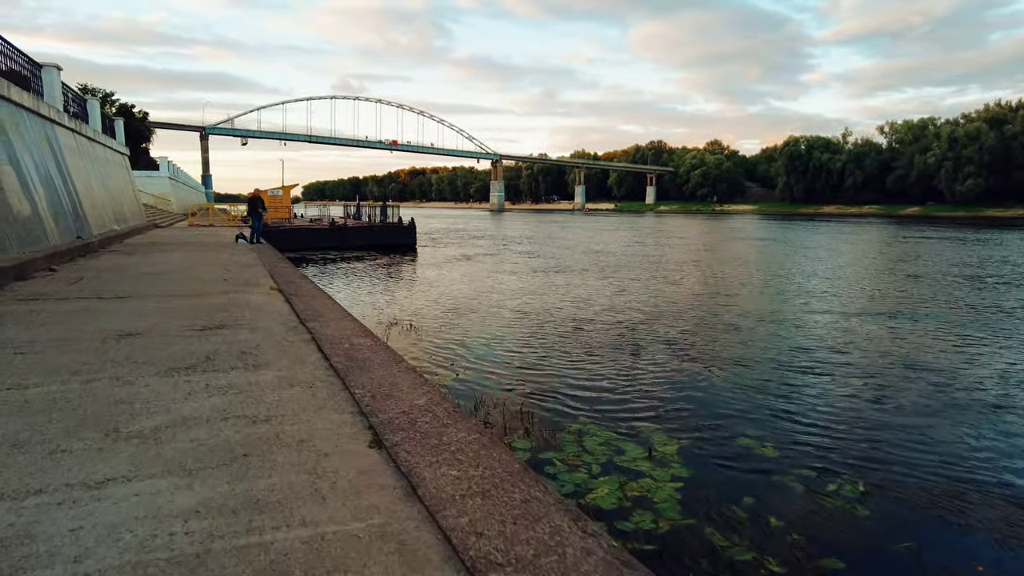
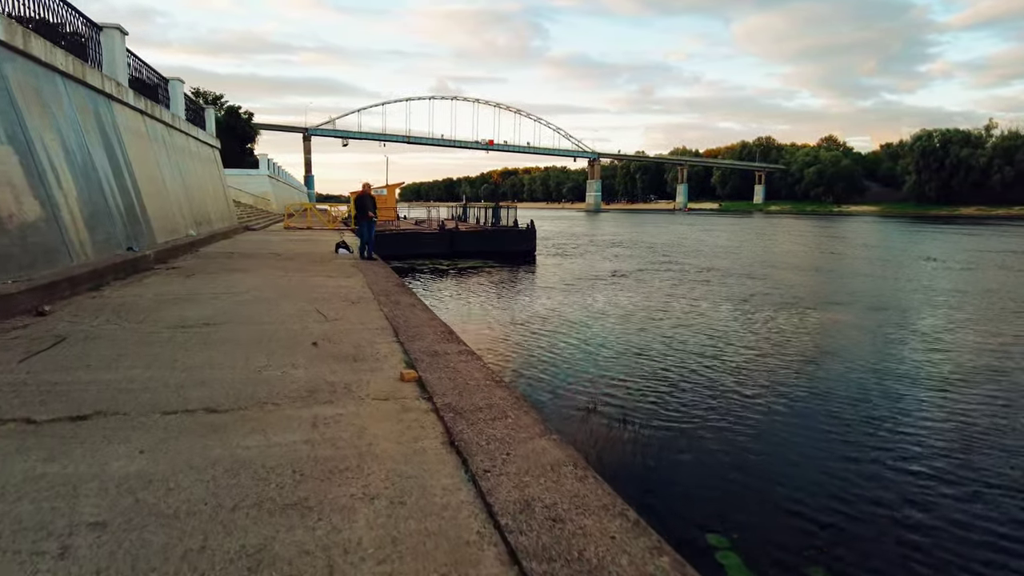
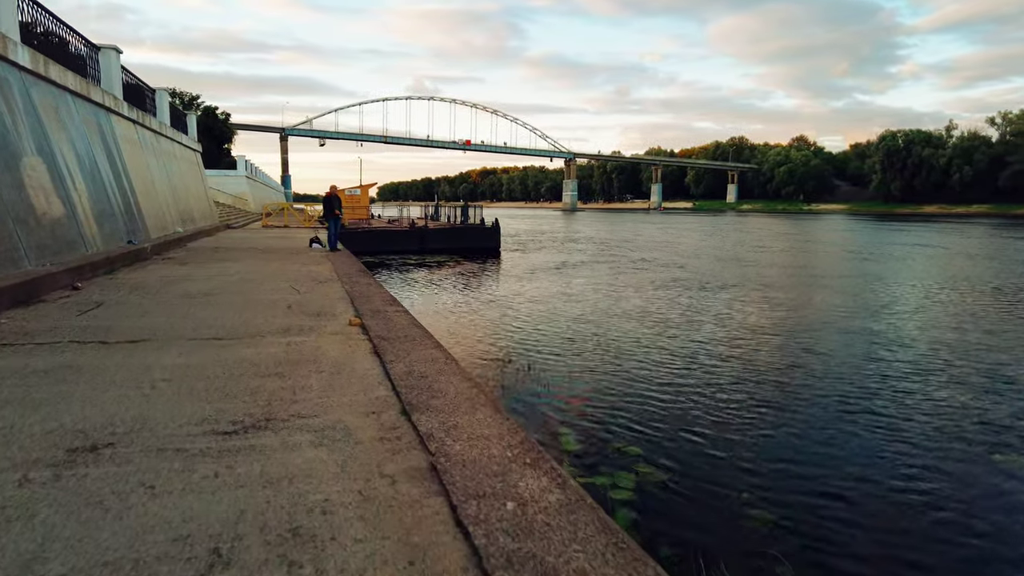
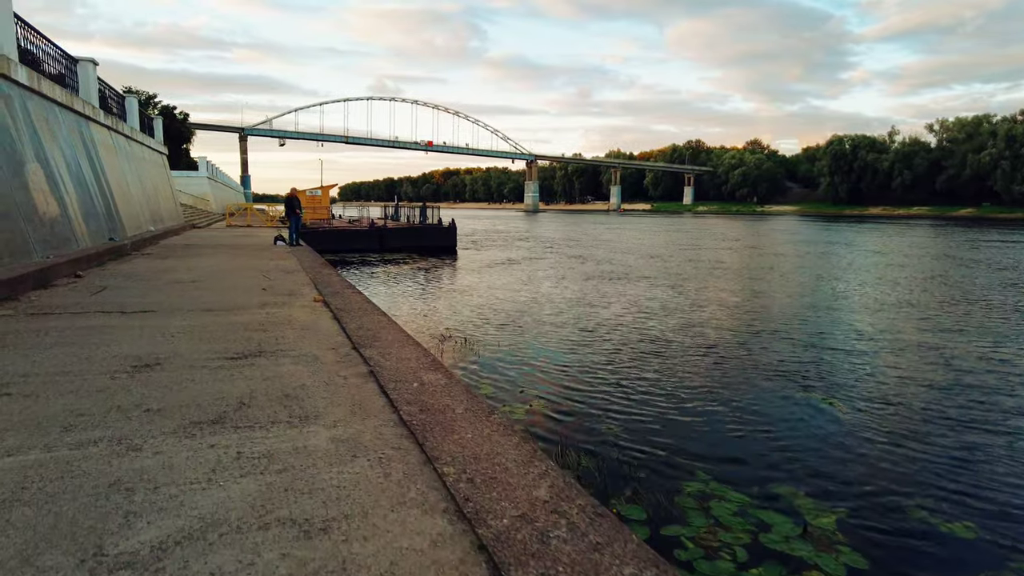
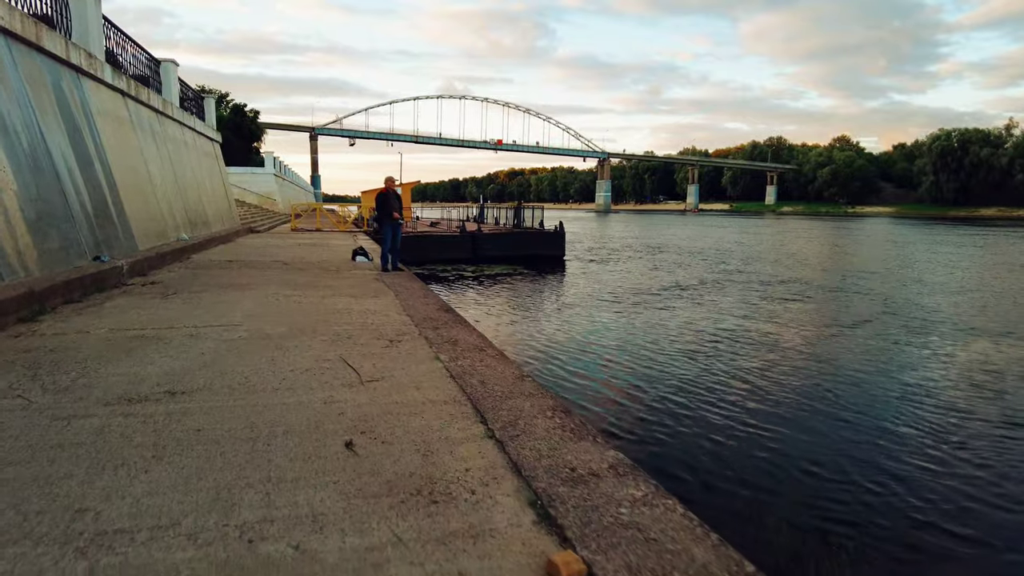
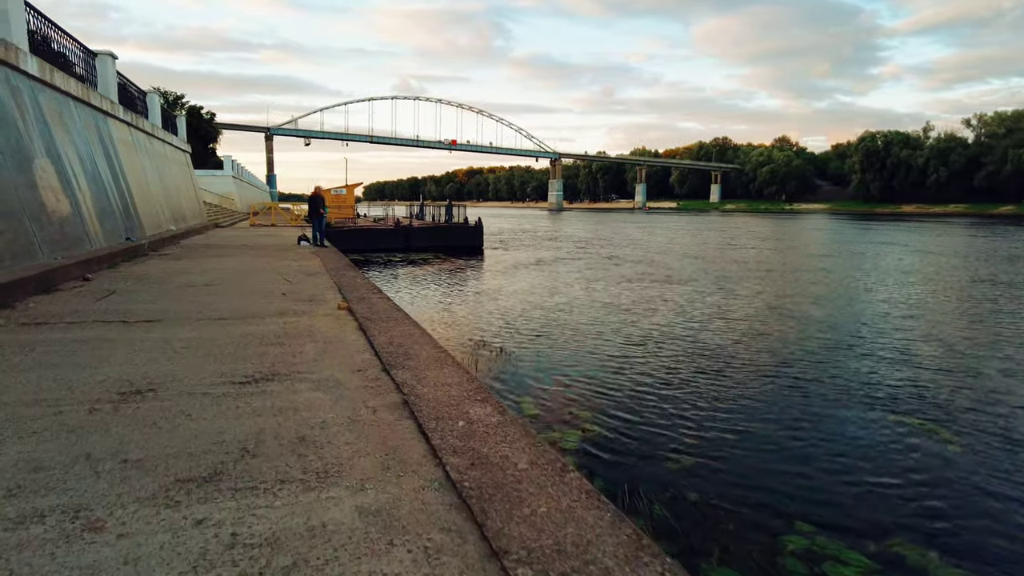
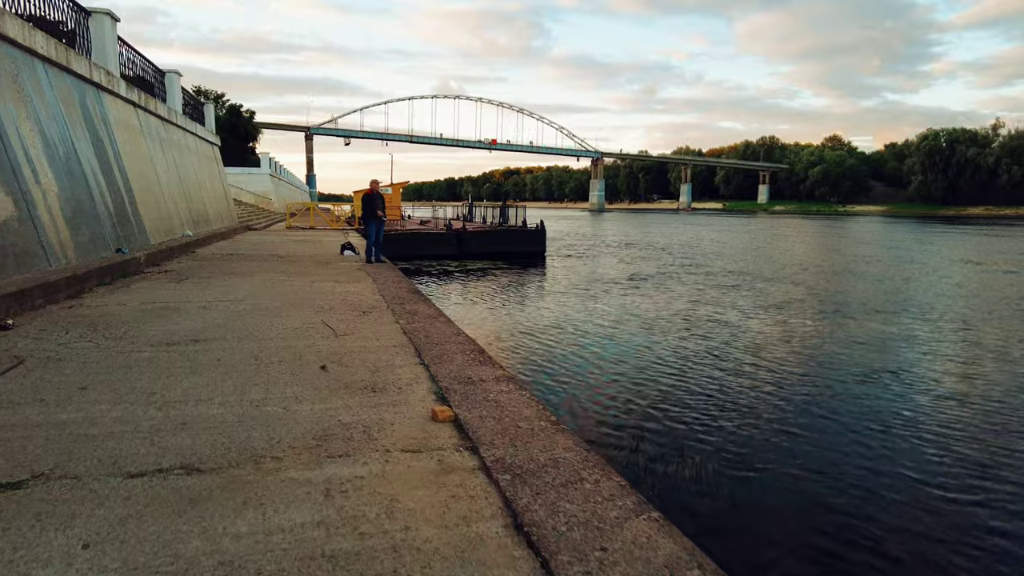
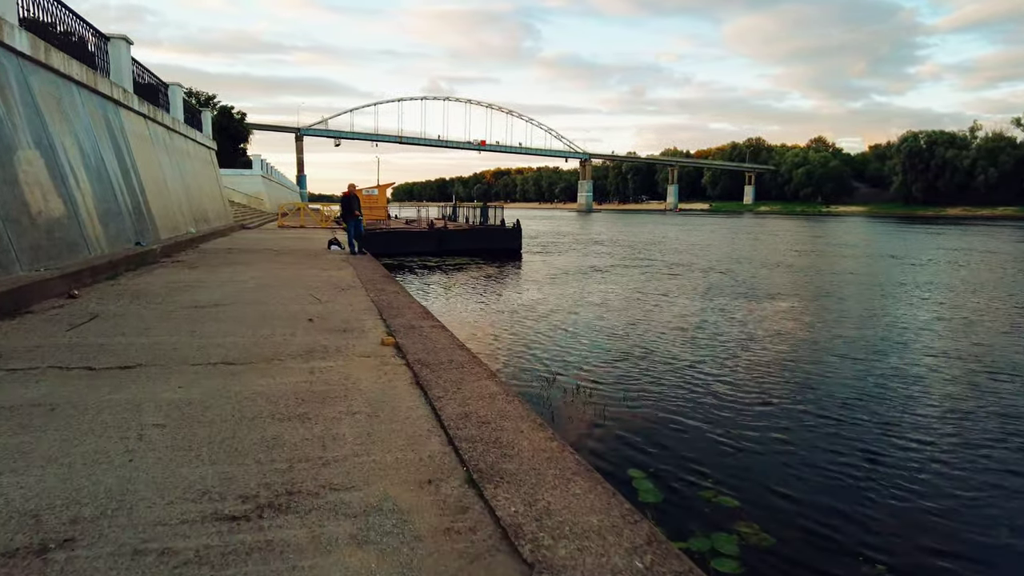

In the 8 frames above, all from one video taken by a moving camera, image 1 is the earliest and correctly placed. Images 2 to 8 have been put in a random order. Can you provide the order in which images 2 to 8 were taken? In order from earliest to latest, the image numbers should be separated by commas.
4, 6, 3, 8, 2, 7, 5
